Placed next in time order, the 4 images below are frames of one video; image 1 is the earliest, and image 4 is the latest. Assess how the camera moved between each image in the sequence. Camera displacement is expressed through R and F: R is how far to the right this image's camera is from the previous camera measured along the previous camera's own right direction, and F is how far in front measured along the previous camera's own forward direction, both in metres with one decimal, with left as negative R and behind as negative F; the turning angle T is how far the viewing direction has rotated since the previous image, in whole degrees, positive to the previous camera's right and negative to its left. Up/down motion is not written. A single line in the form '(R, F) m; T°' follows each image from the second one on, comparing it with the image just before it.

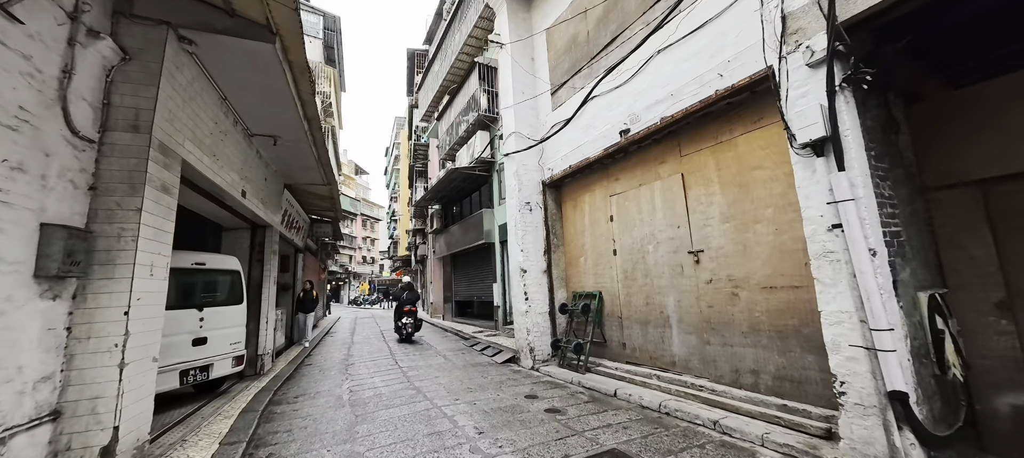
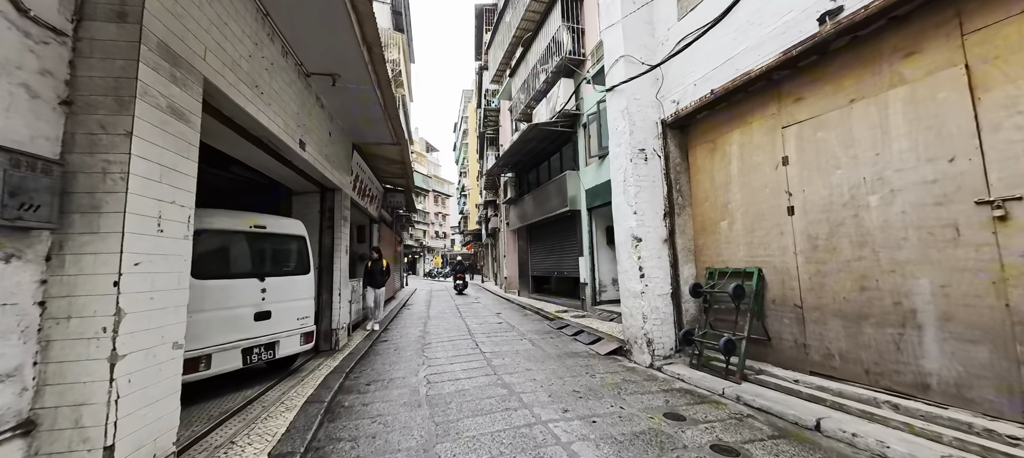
(-0.6, +1.3) m; -11°
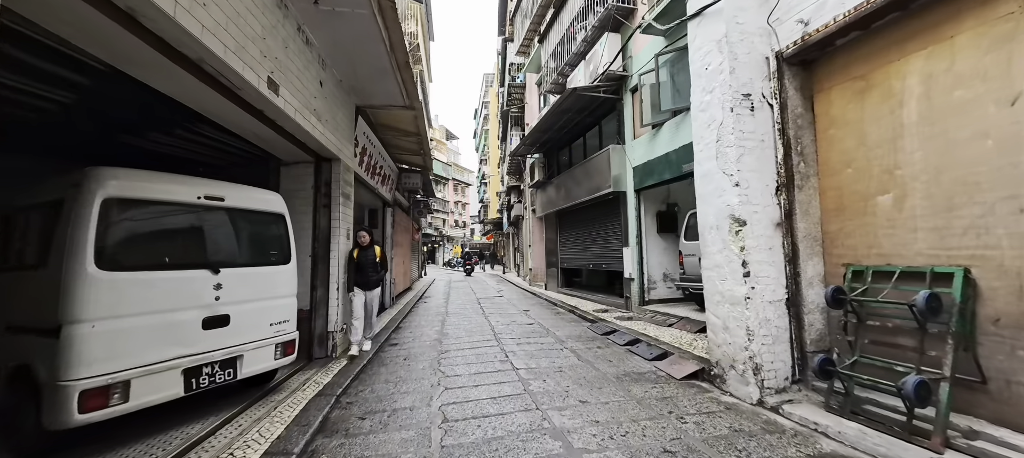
(-0.3, +1.2) m; -3°
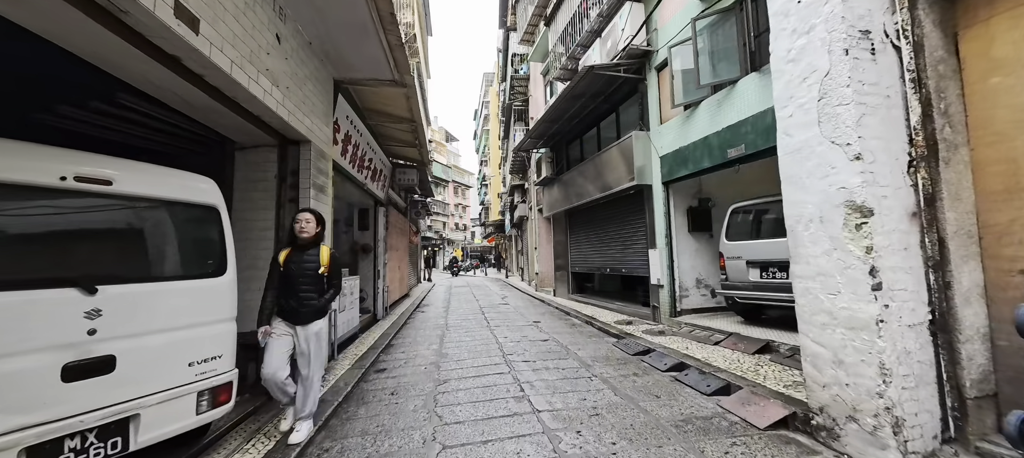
(-0.2, +1.0) m; 0°
